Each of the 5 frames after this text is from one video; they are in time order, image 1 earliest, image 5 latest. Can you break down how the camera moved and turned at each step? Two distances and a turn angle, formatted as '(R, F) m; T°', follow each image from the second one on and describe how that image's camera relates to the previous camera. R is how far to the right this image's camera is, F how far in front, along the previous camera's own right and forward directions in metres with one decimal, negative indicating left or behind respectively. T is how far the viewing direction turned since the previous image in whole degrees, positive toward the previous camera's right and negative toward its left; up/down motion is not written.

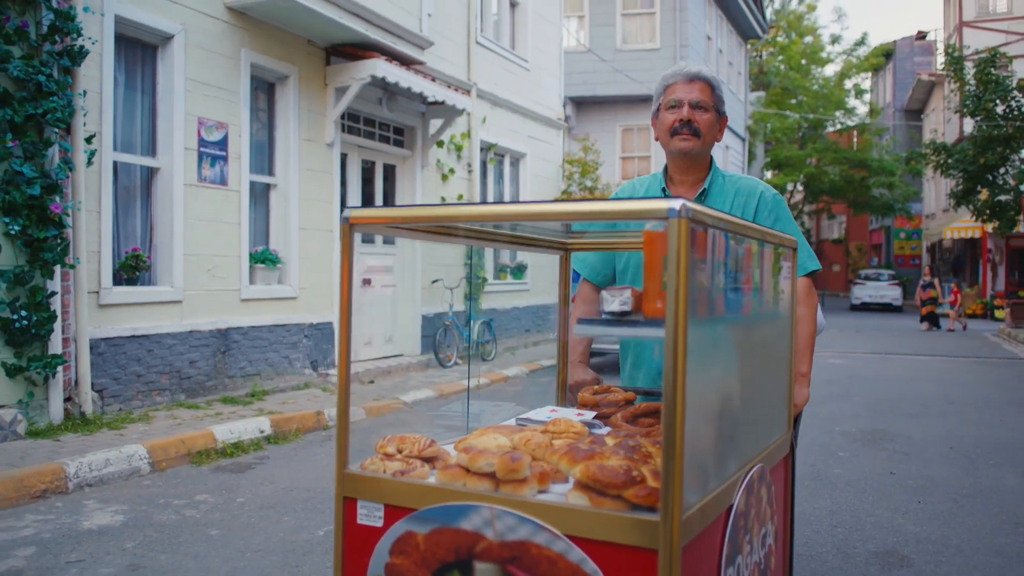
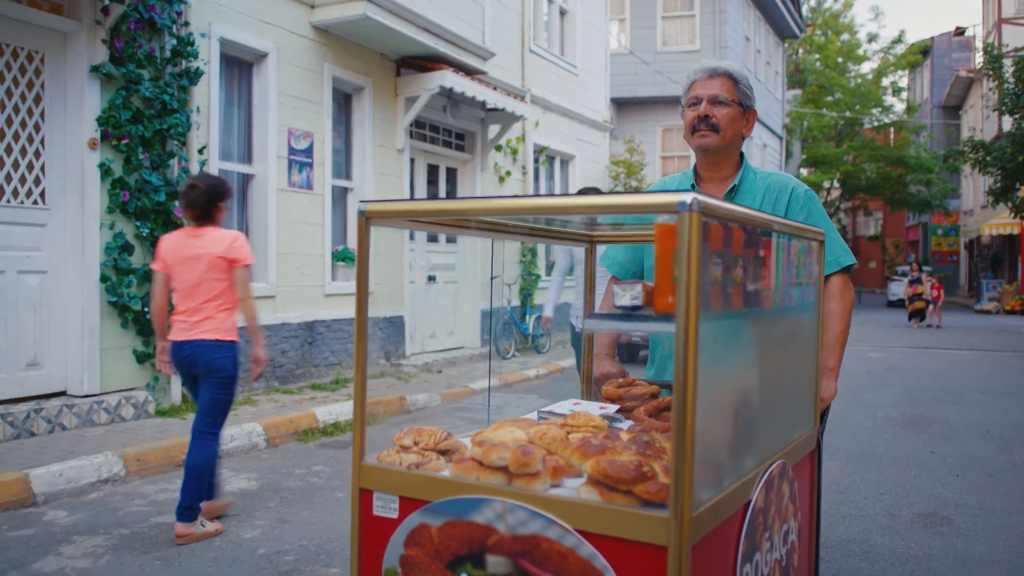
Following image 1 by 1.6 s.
(-0.3, -0.6) m; -2°
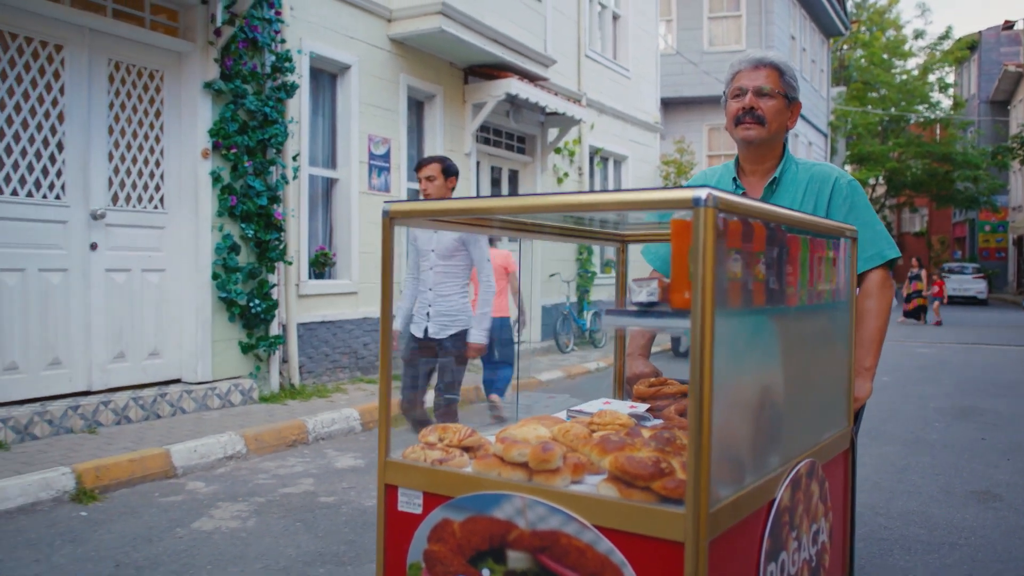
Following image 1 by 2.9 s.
(-0.3, -0.5) m; -2°
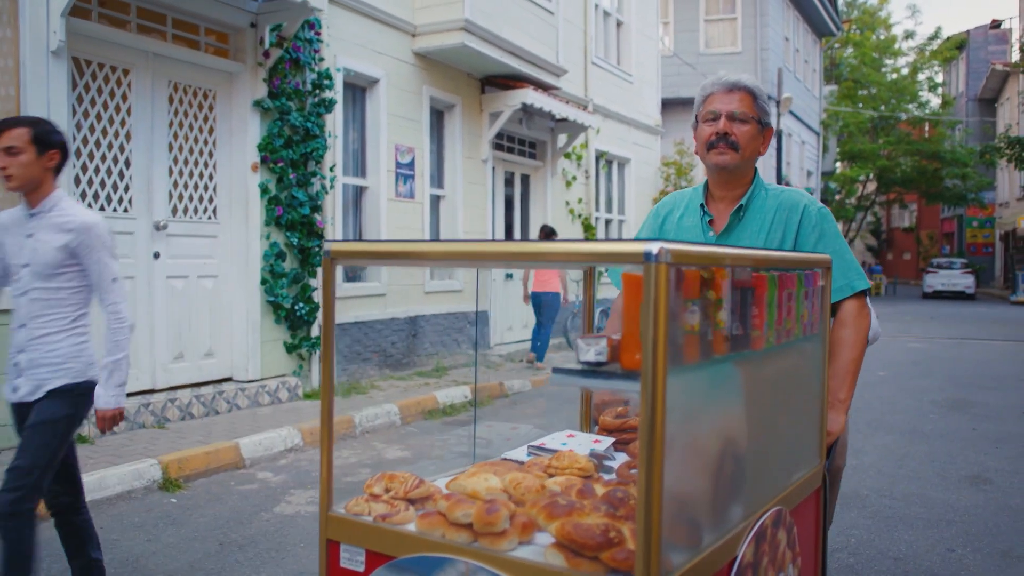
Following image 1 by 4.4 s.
(-0.3, -0.5) m; +1°
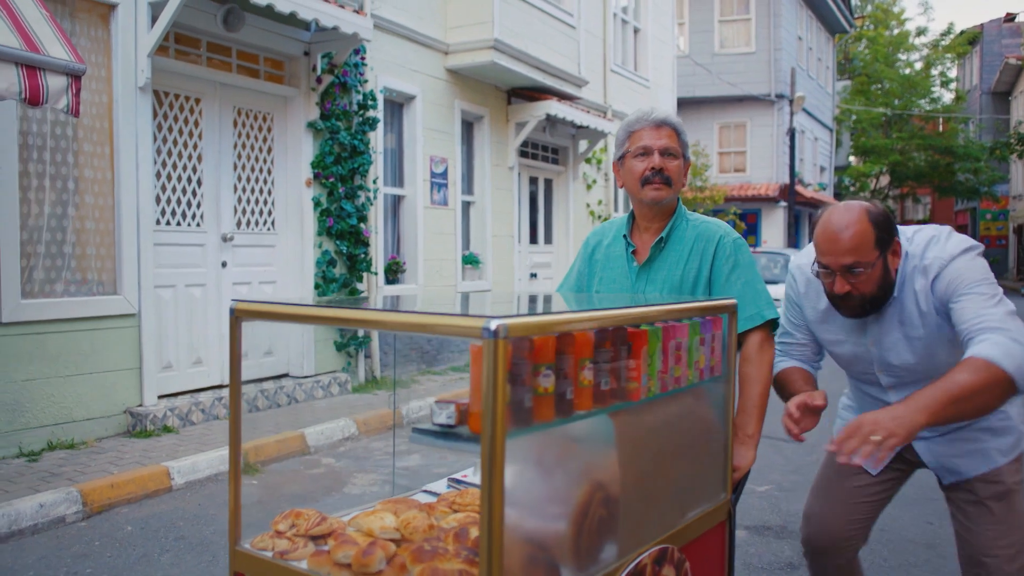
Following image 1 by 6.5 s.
(-0.2, -0.7) m; -1°
